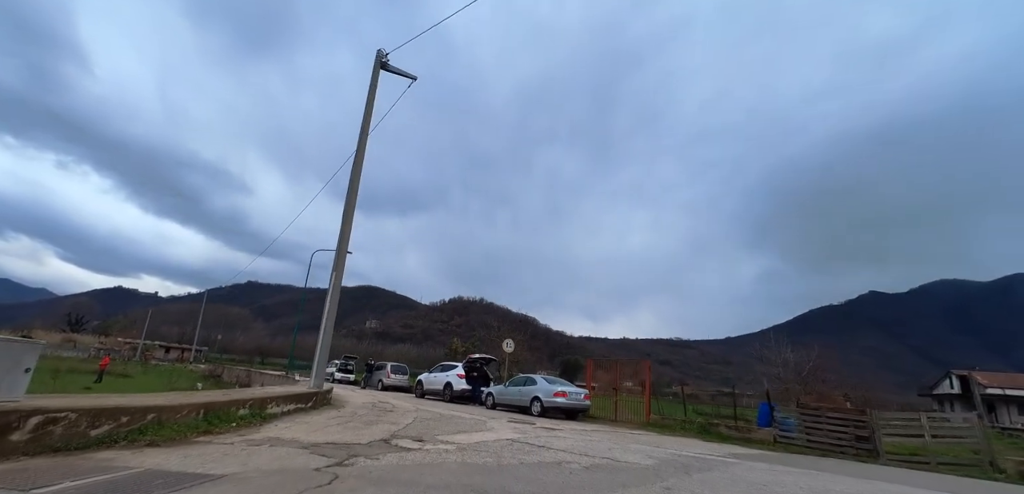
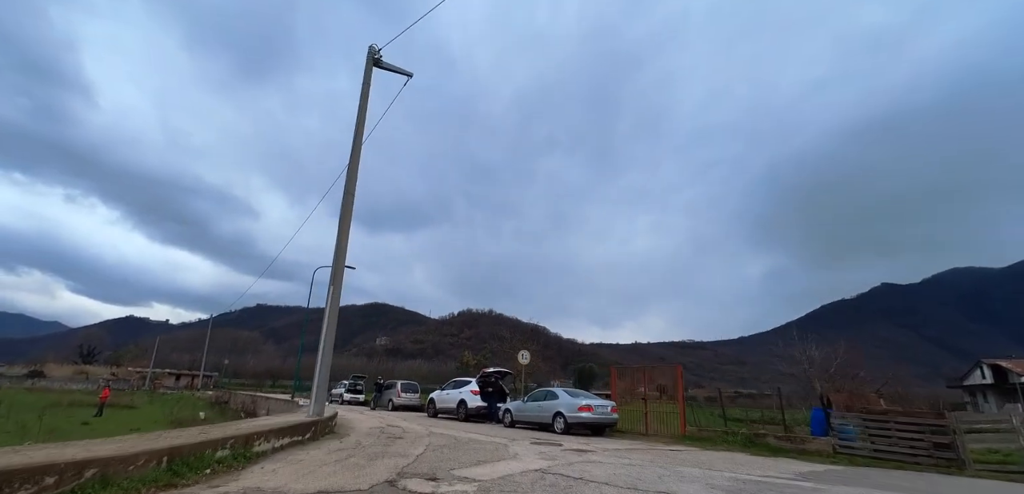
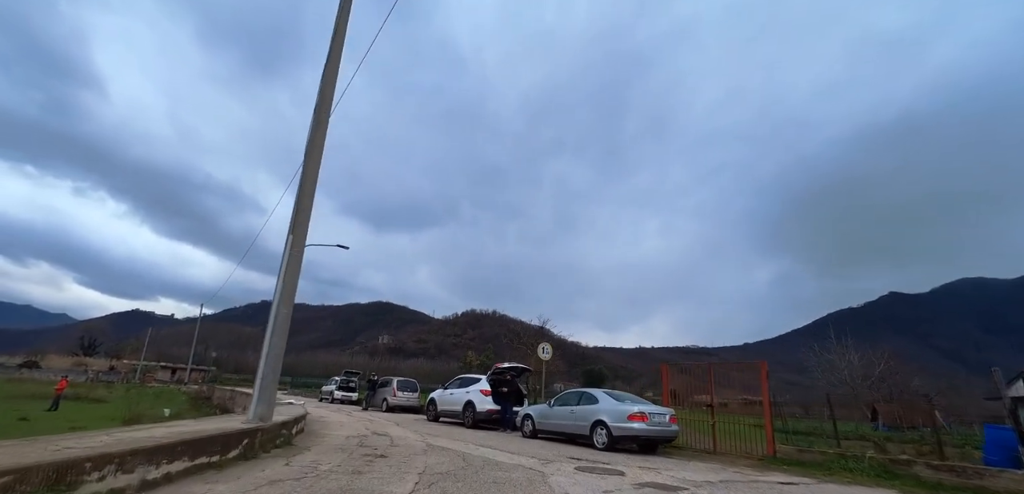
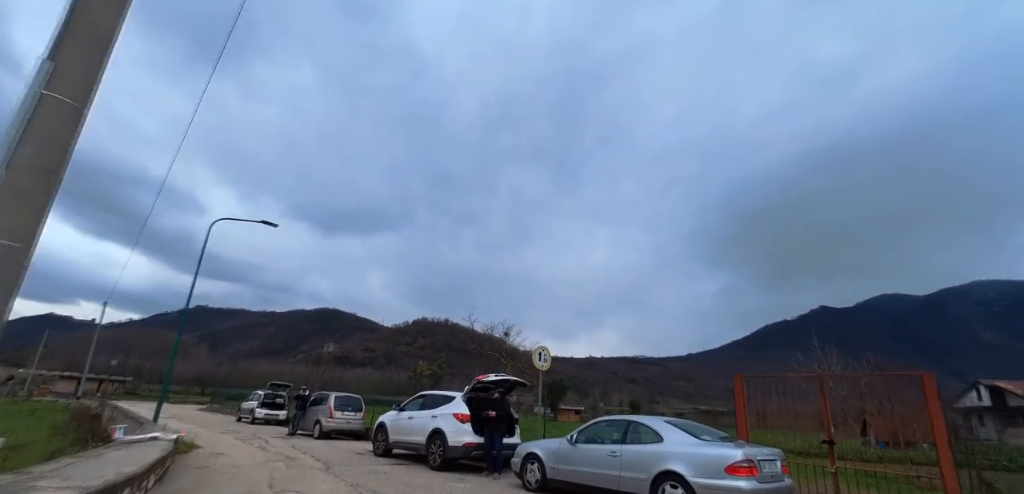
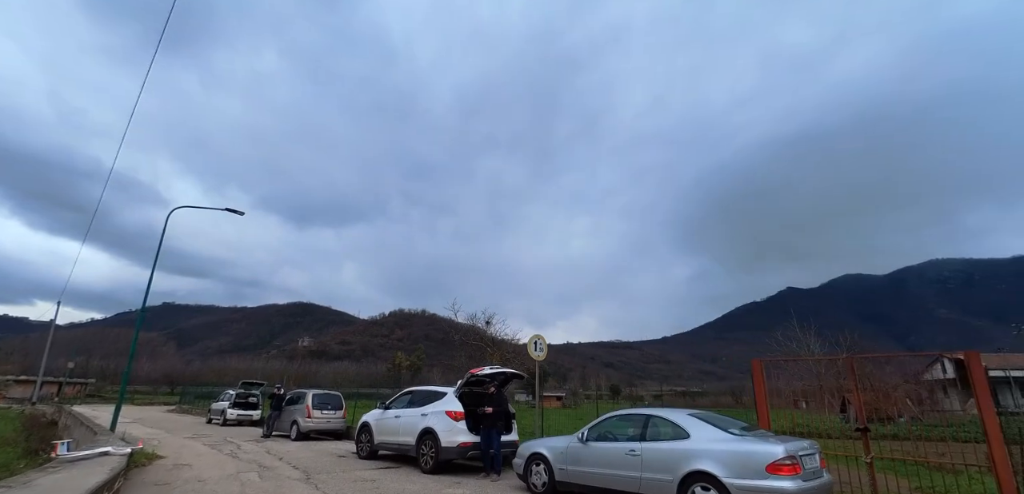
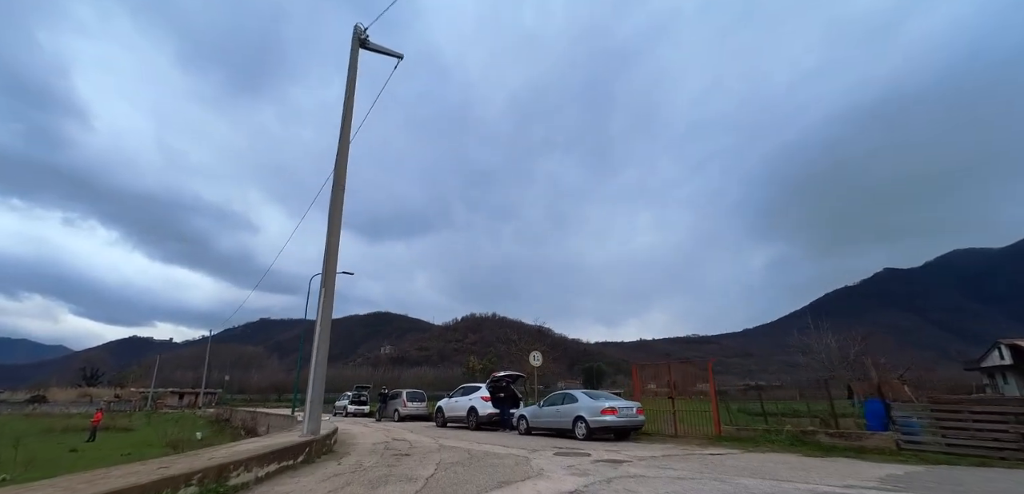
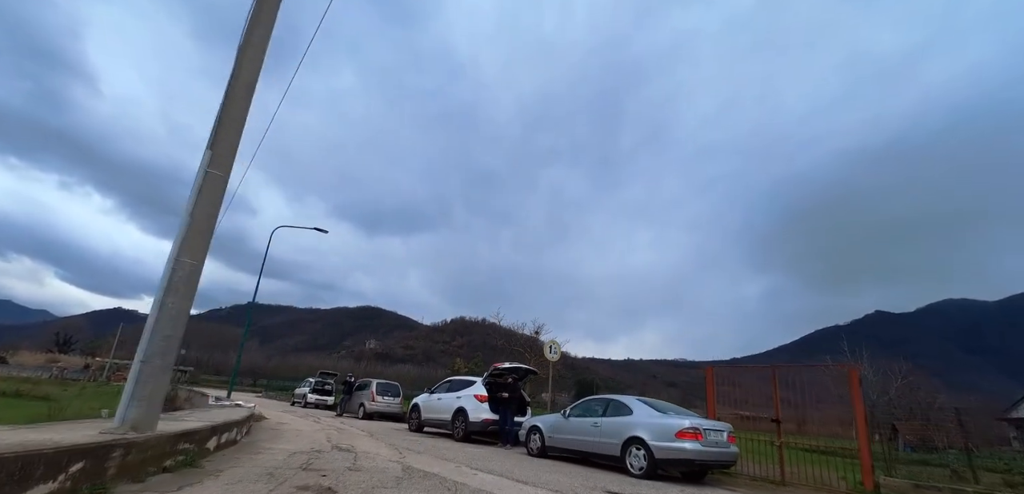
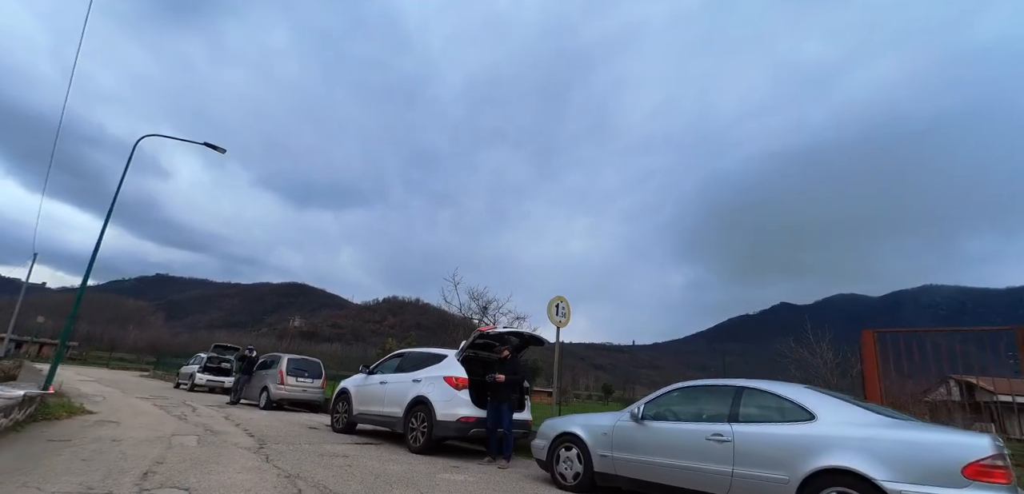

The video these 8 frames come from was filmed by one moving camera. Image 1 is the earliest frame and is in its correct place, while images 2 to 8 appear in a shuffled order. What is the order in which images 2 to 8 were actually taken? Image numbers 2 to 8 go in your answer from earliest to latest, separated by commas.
2, 6, 3, 7, 4, 5, 8
